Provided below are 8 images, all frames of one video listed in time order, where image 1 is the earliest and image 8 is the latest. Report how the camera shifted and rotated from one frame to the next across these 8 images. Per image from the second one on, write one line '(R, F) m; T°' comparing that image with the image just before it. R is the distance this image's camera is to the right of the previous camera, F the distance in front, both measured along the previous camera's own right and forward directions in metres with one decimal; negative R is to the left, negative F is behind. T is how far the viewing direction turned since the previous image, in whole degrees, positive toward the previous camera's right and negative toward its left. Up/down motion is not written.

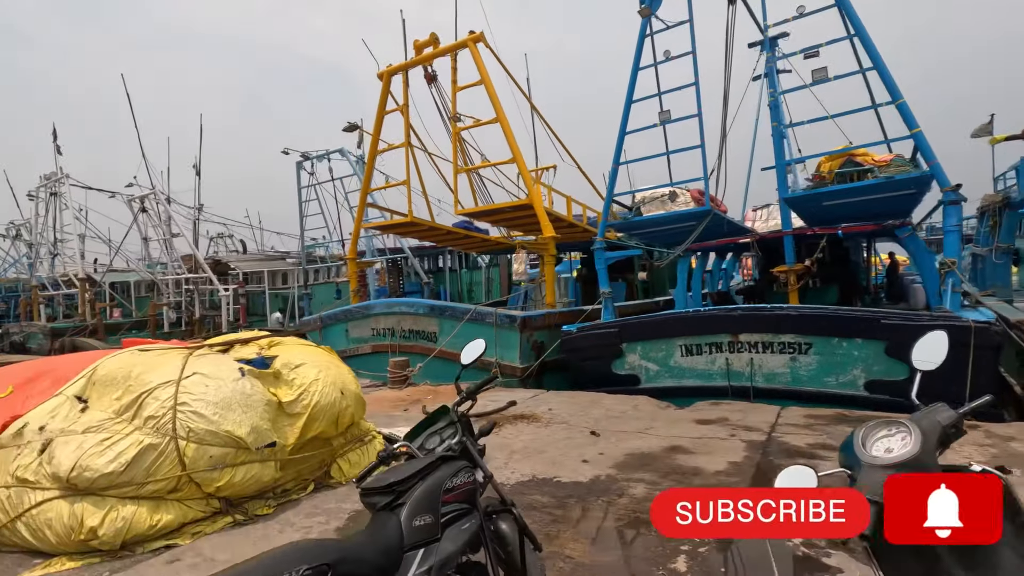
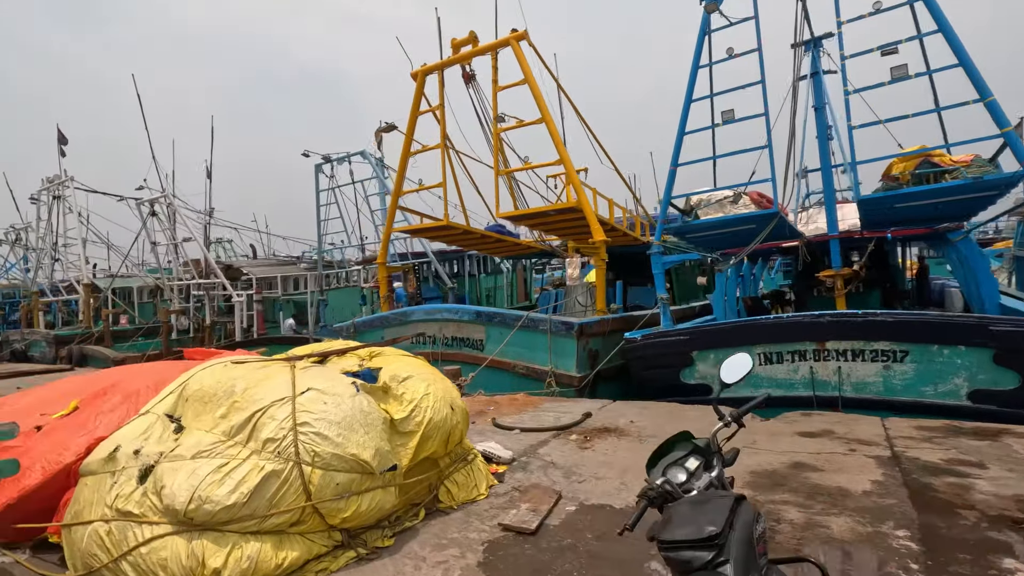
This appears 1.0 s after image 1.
(-0.8, +0.3) m; +1°
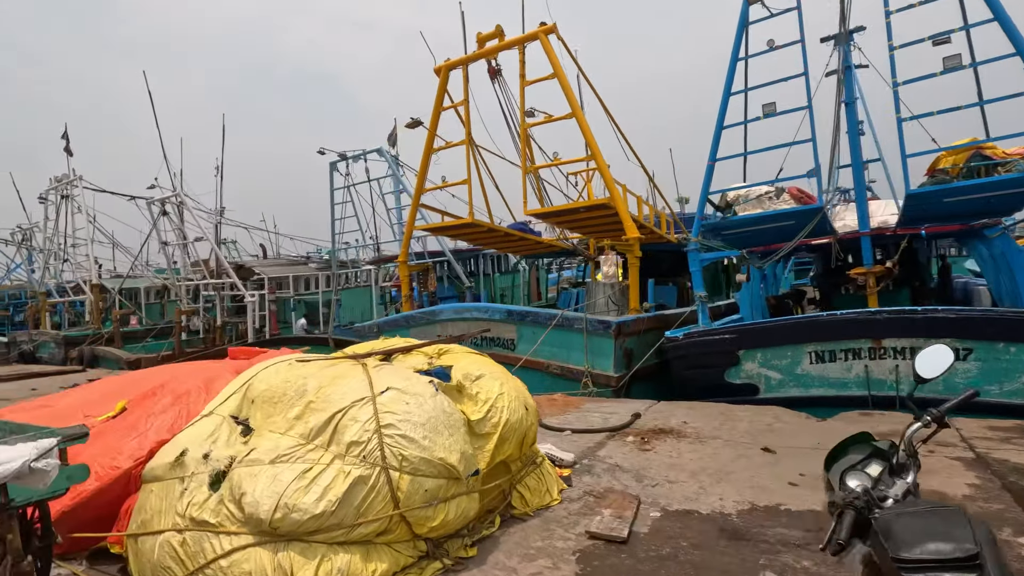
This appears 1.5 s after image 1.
(-0.4, +0.2) m; 0°
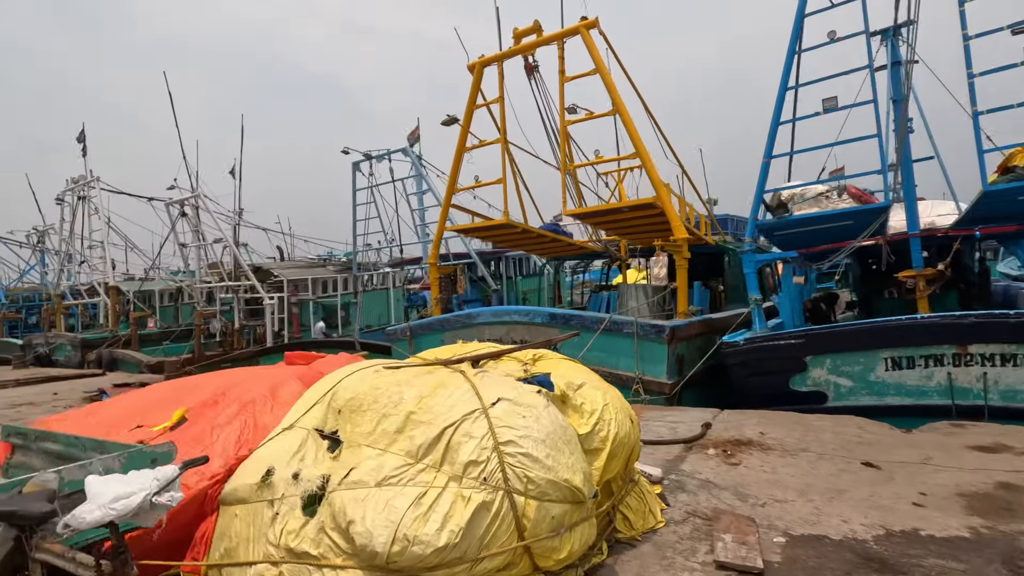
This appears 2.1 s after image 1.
(-0.5, +0.3) m; 0°
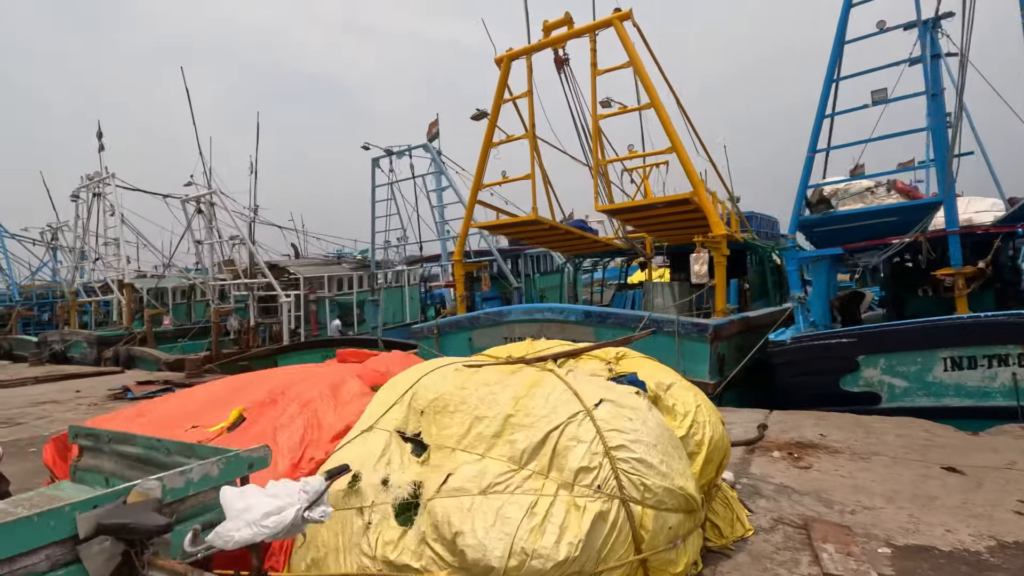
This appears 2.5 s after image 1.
(-0.4, +0.1) m; 0°
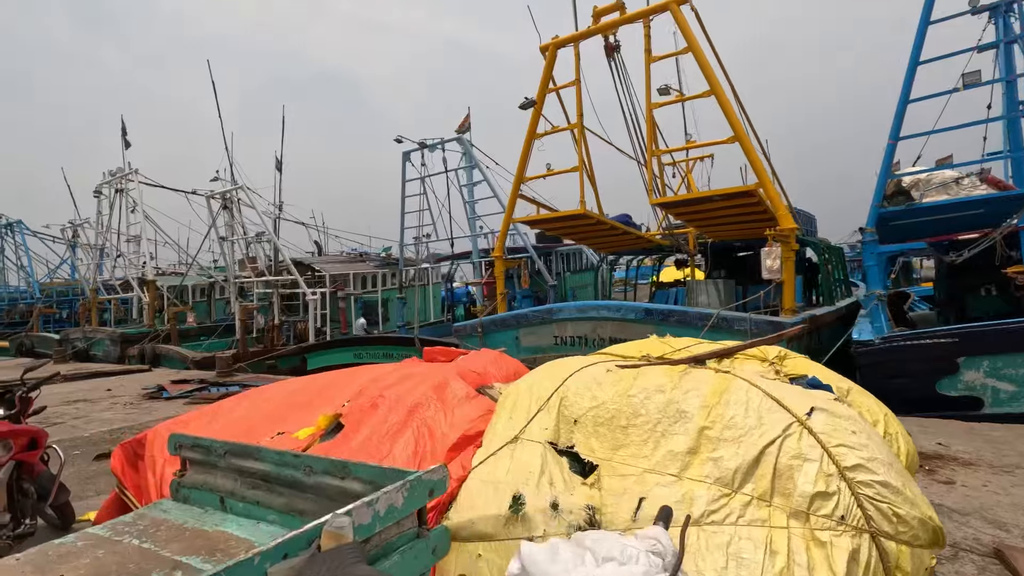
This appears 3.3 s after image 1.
(-0.6, +0.3) m; -1°
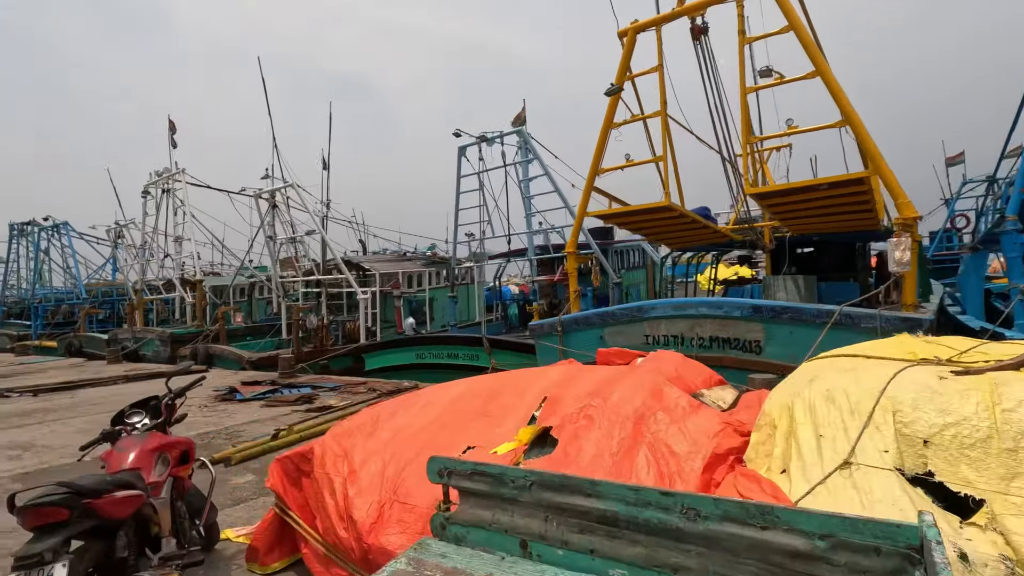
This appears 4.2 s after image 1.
(-0.9, +0.4) m; -2°
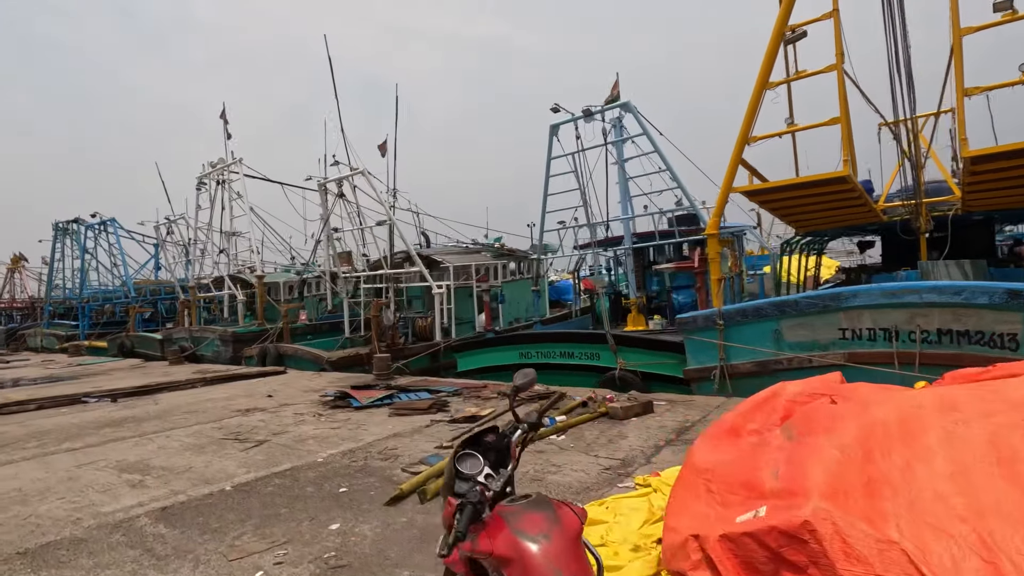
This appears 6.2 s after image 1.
(-1.6, +1.0) m; -2°
